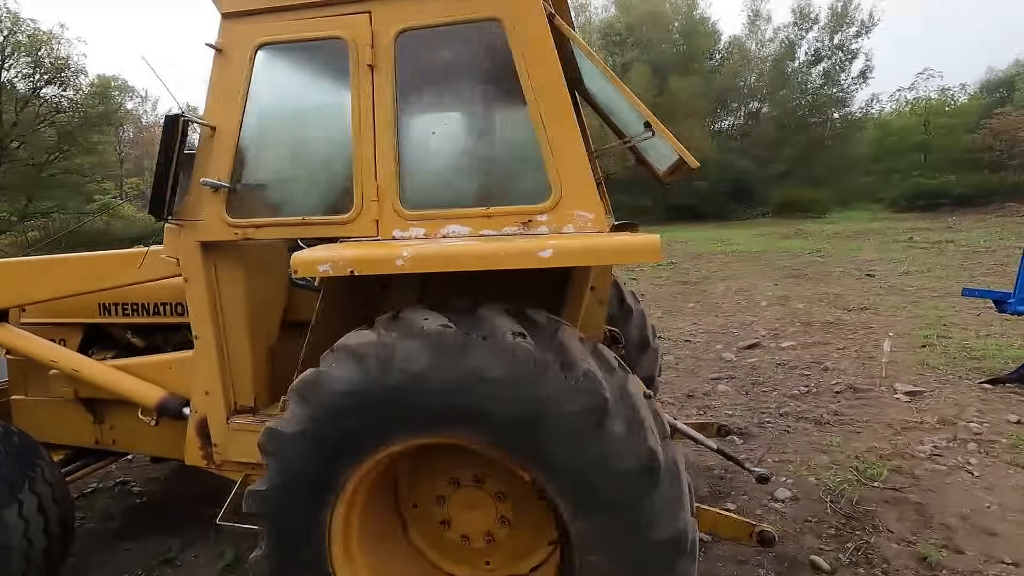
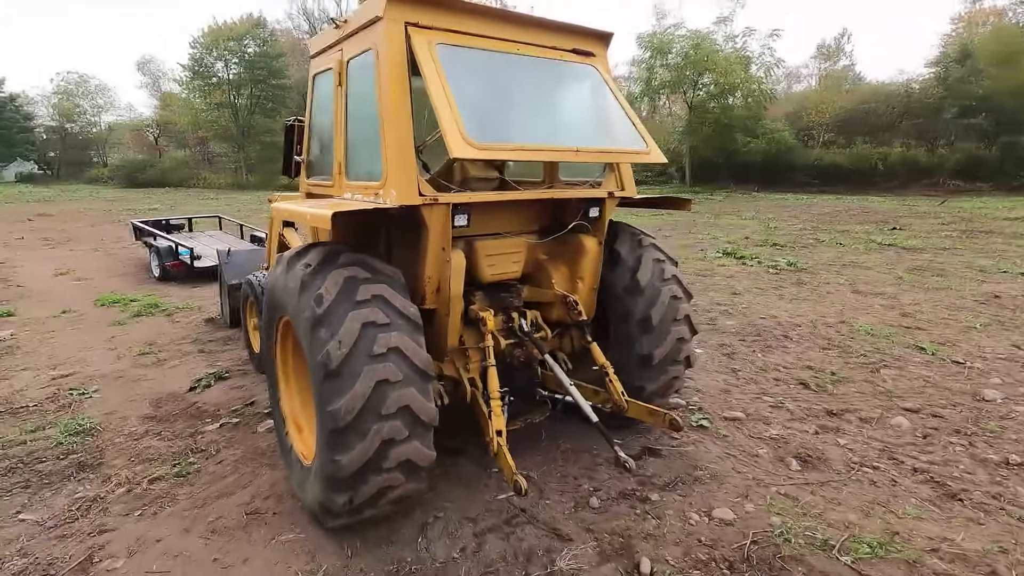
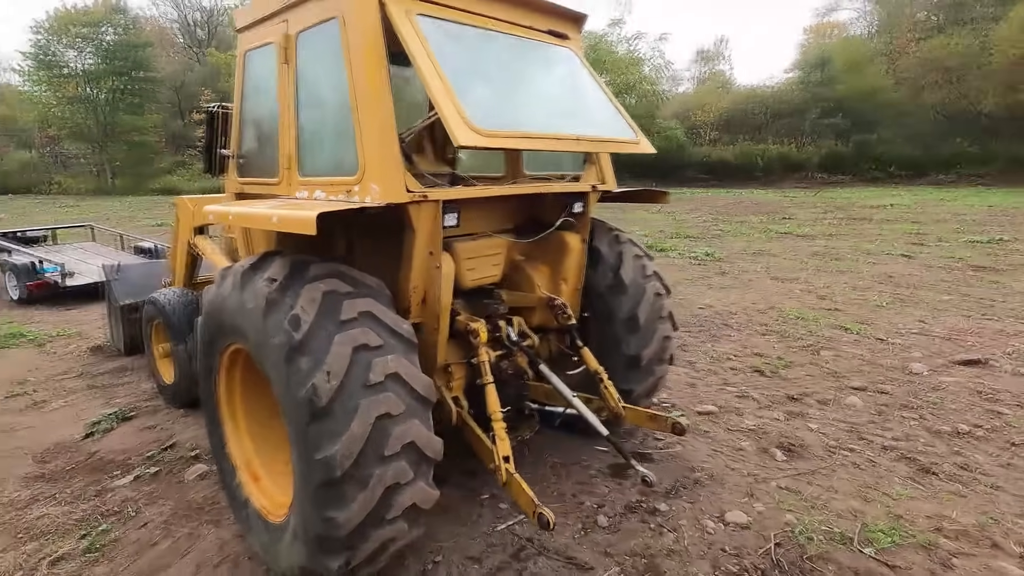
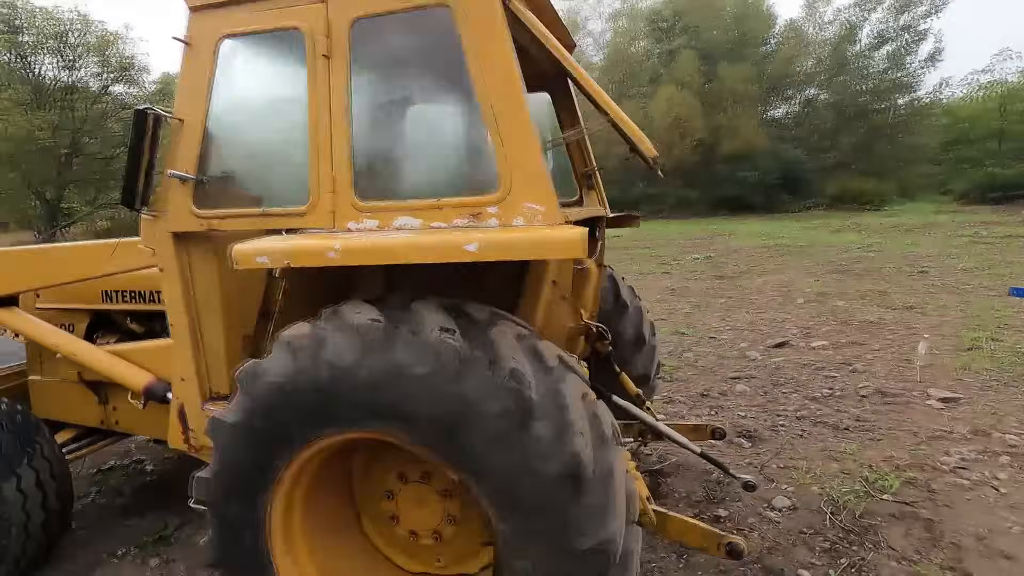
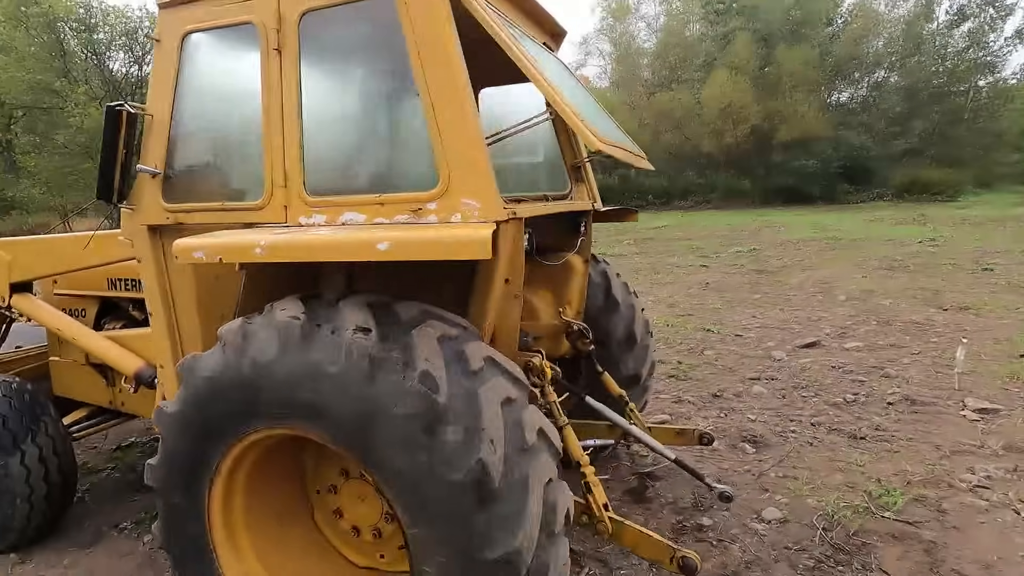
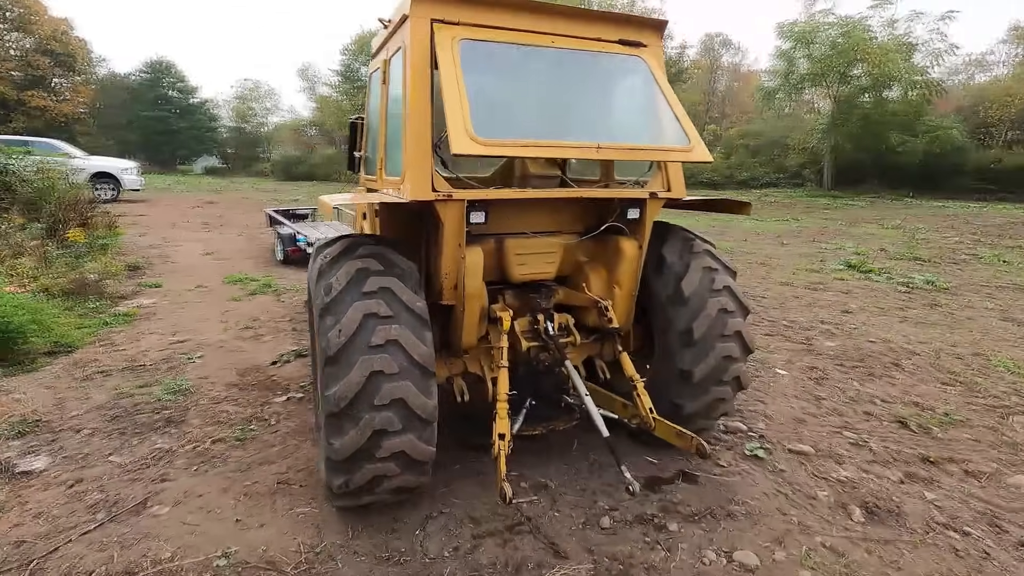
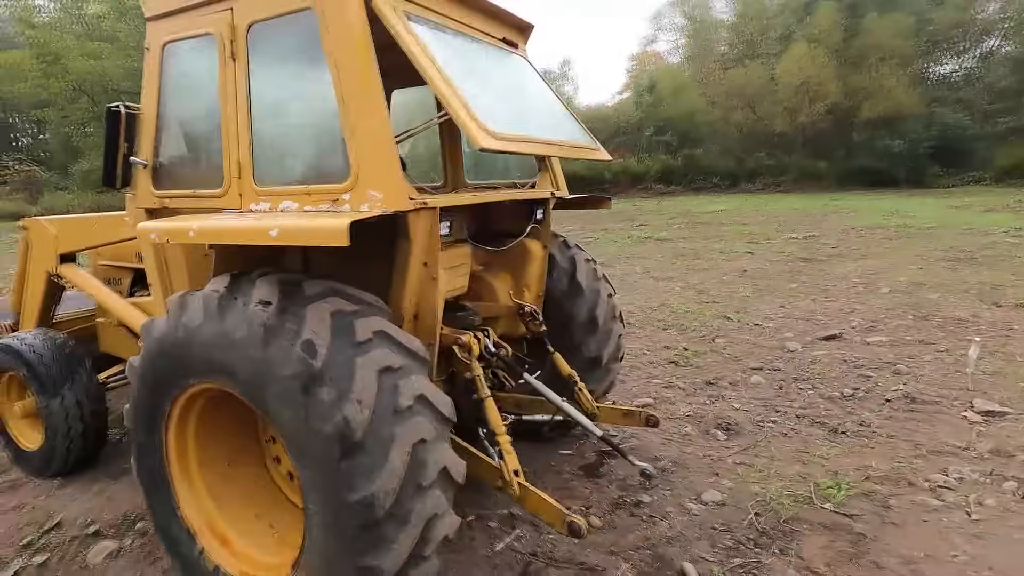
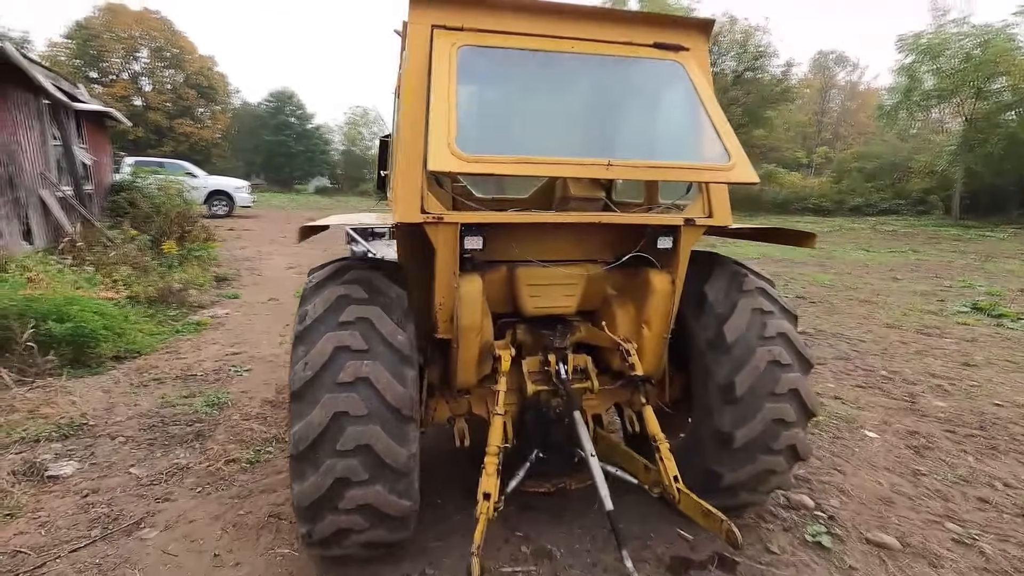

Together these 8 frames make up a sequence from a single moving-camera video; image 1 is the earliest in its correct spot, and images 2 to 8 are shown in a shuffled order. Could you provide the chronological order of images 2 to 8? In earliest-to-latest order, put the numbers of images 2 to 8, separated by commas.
4, 5, 7, 3, 2, 6, 8
